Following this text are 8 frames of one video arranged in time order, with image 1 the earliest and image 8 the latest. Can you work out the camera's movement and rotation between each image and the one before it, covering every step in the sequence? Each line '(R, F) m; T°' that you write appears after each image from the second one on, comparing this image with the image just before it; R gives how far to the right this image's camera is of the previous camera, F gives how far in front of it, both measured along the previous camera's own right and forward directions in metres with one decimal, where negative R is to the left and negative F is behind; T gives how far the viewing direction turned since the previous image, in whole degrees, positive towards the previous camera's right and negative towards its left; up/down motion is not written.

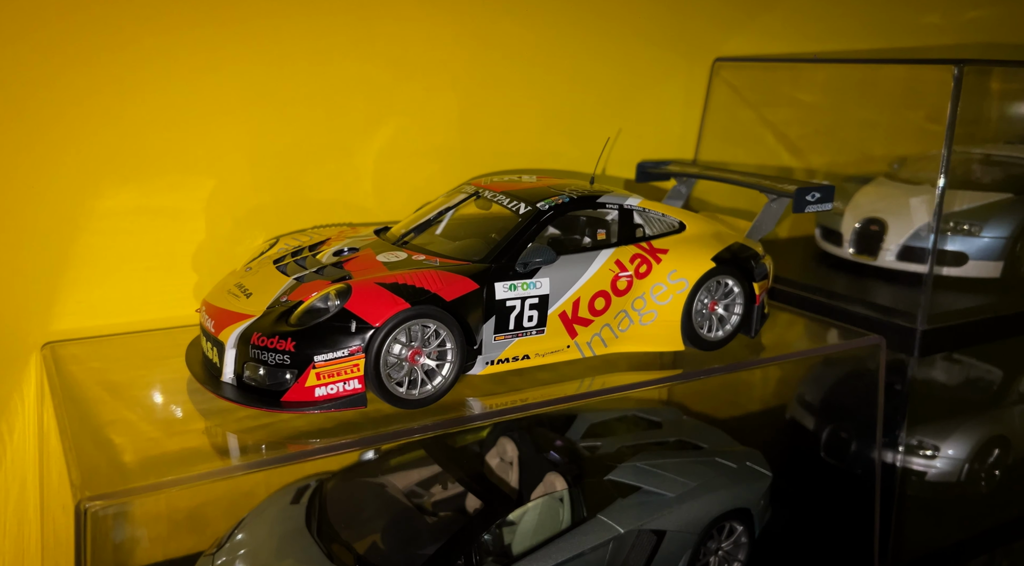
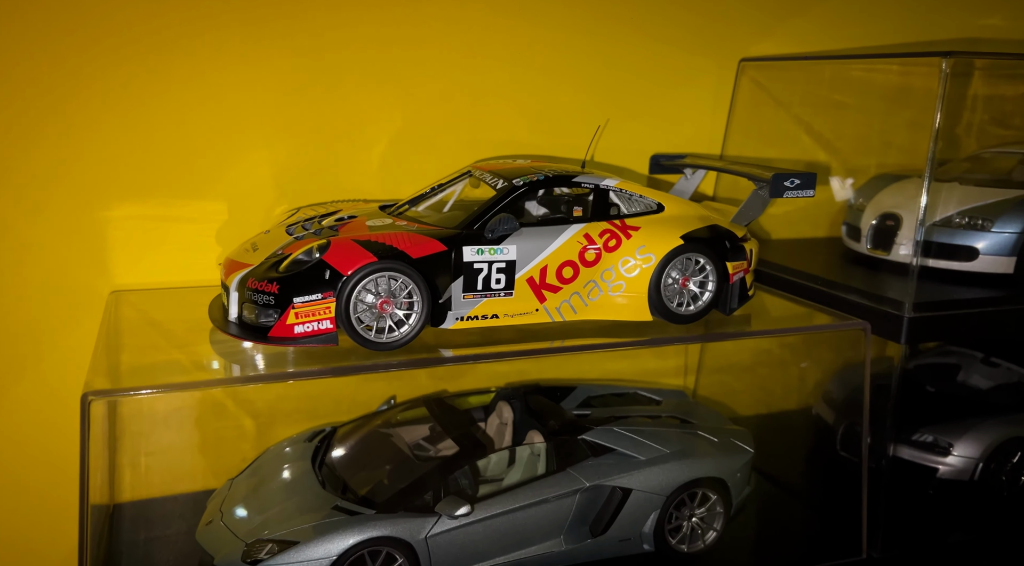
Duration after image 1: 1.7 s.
(+0.3, -0.1) m; -9°
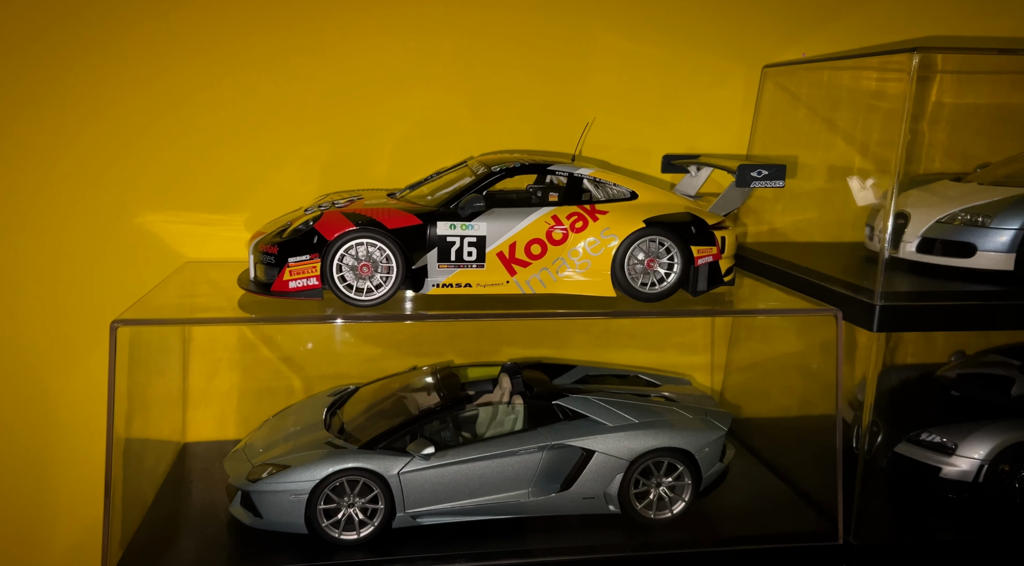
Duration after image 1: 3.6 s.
(+0.4, -0.2) m; -11°
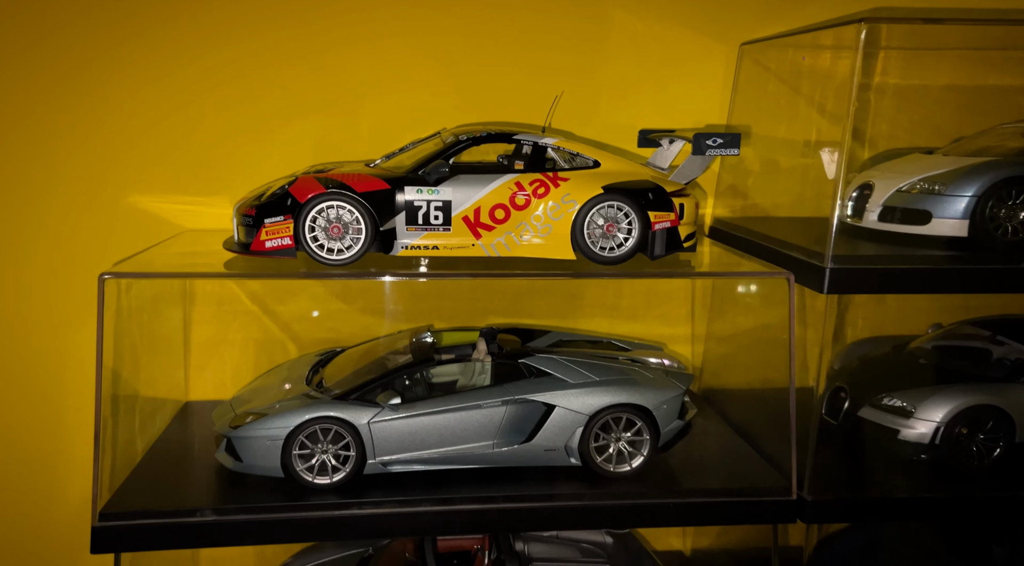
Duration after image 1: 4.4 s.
(+0.2, -0.1) m; -2°
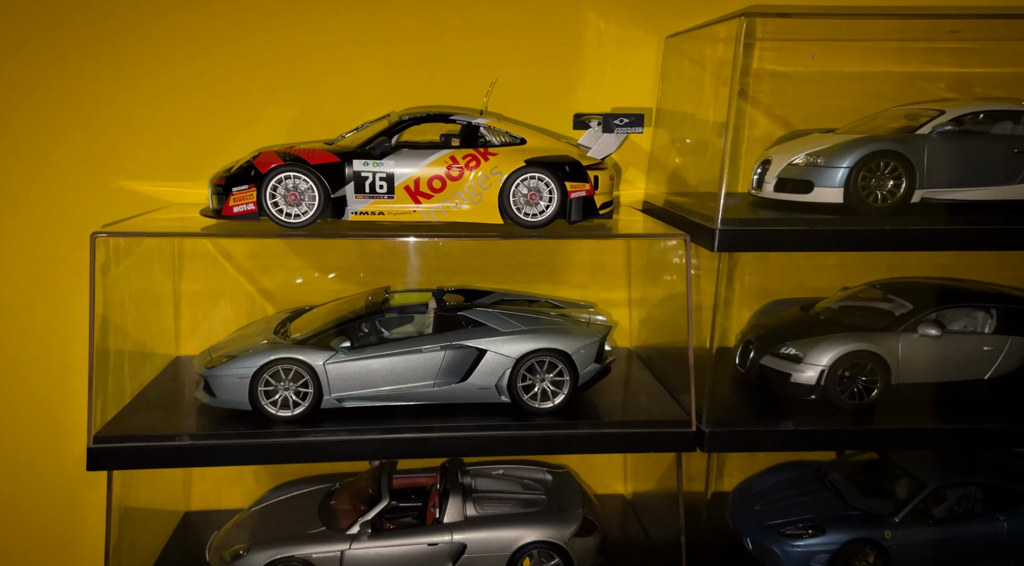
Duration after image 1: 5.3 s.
(+0.2, -0.3) m; 0°
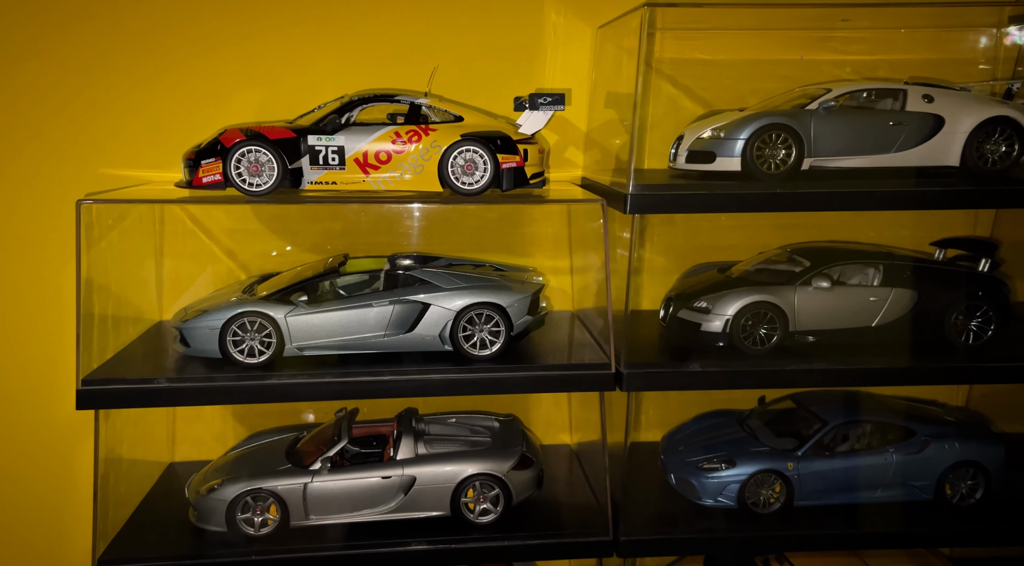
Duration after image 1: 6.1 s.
(+0.2, -0.3) m; +1°
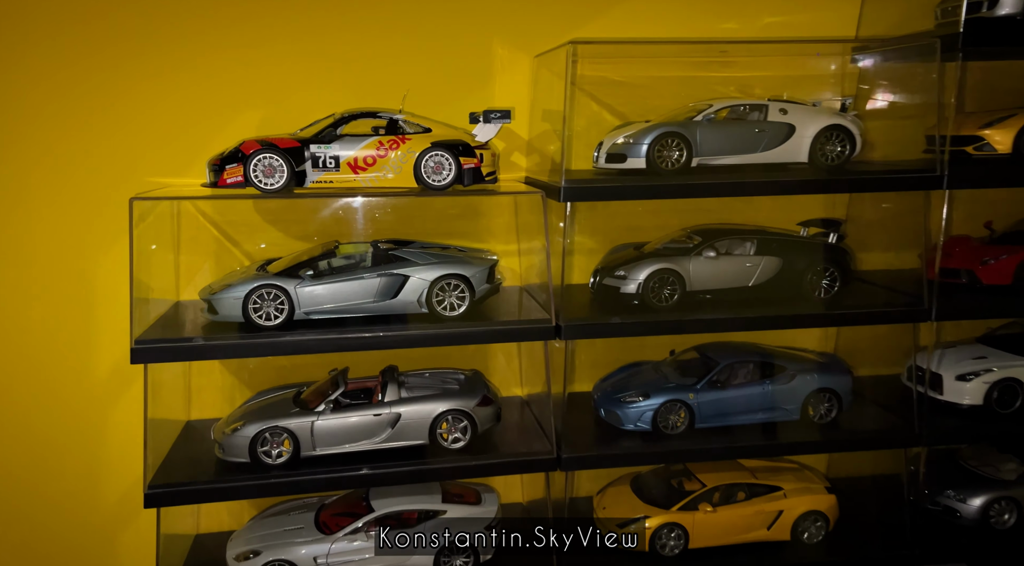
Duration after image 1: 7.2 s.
(-0.1, -0.7) m; +4°
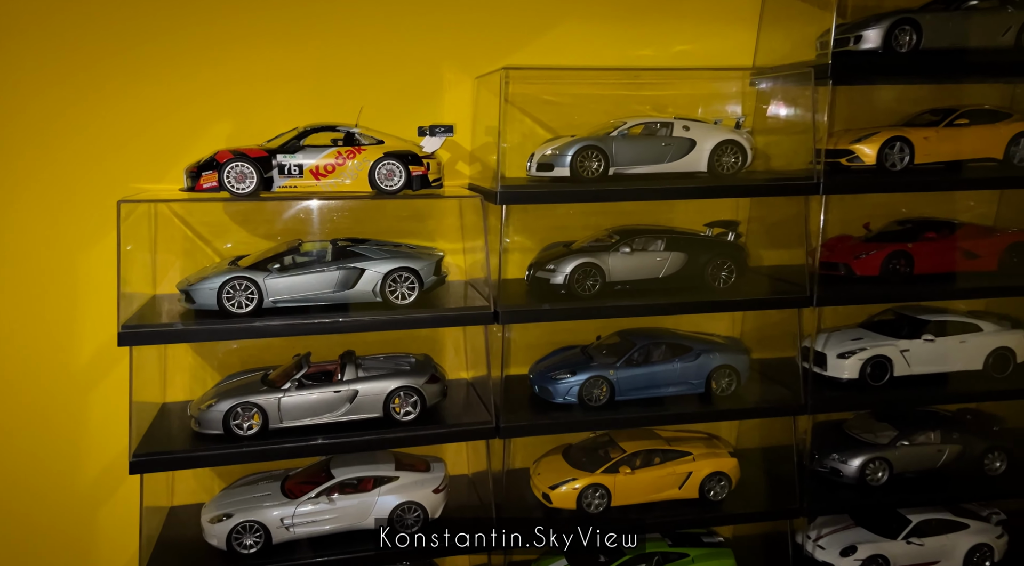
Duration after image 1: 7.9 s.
(0.0, -0.5) m; +4°
